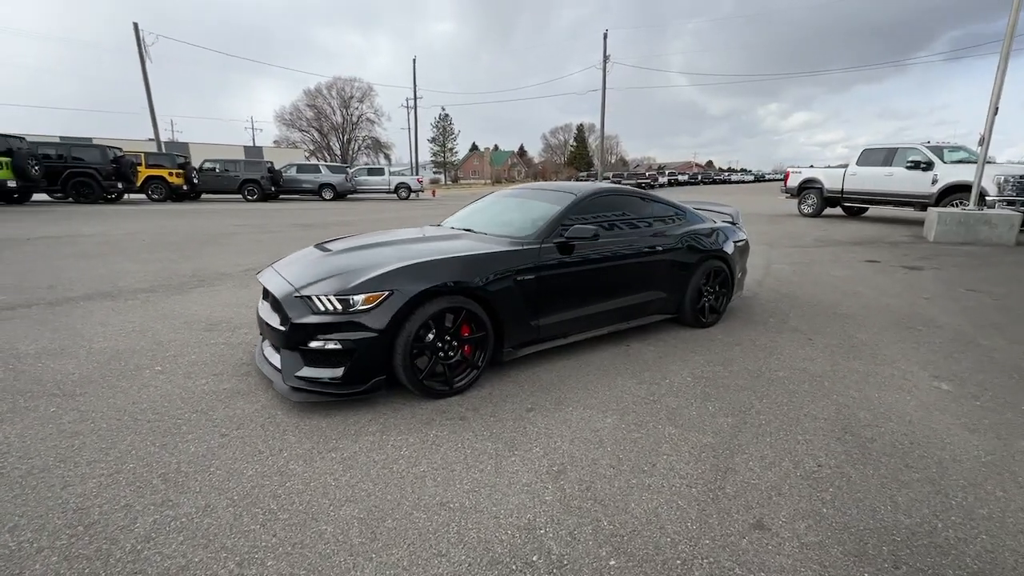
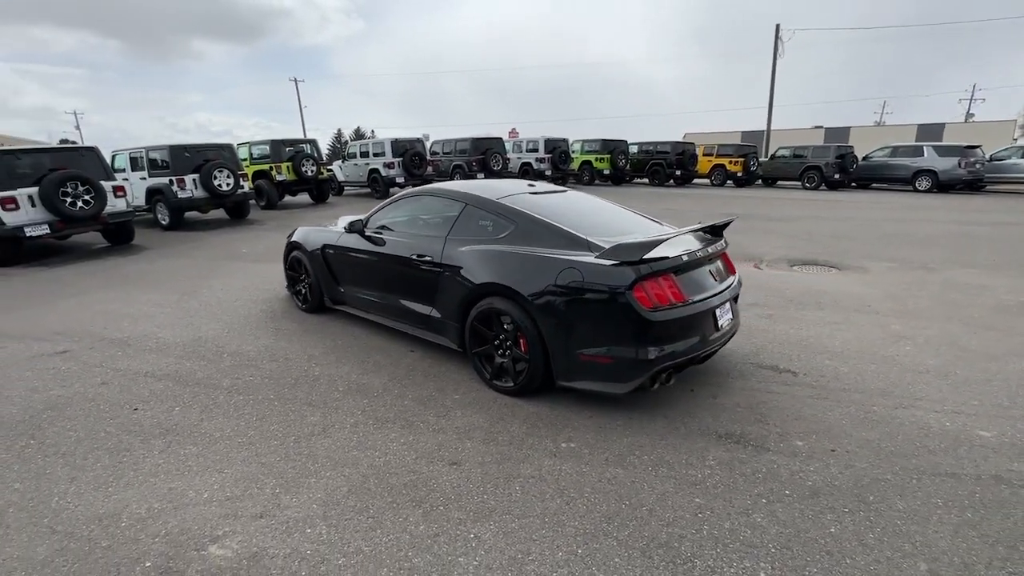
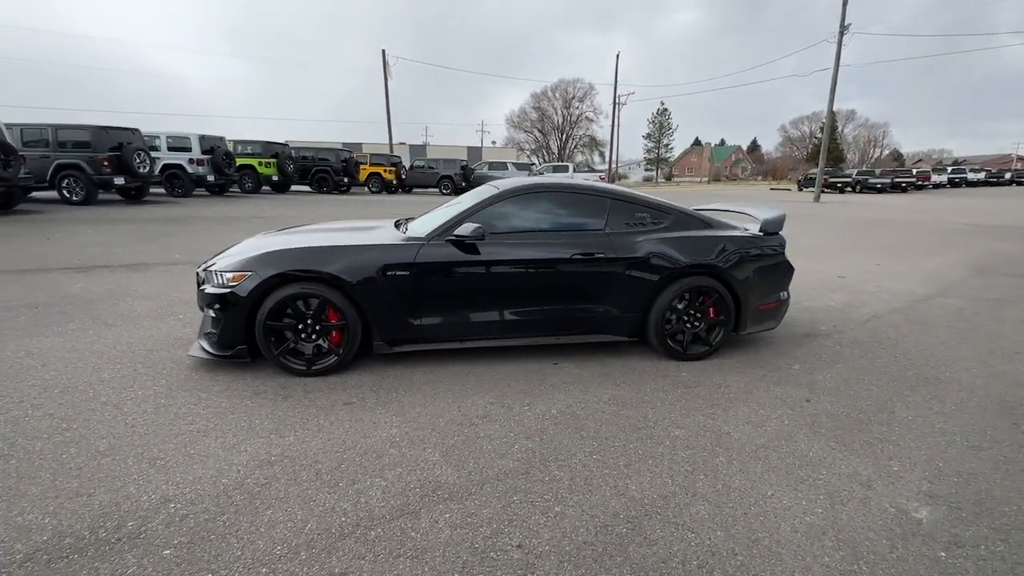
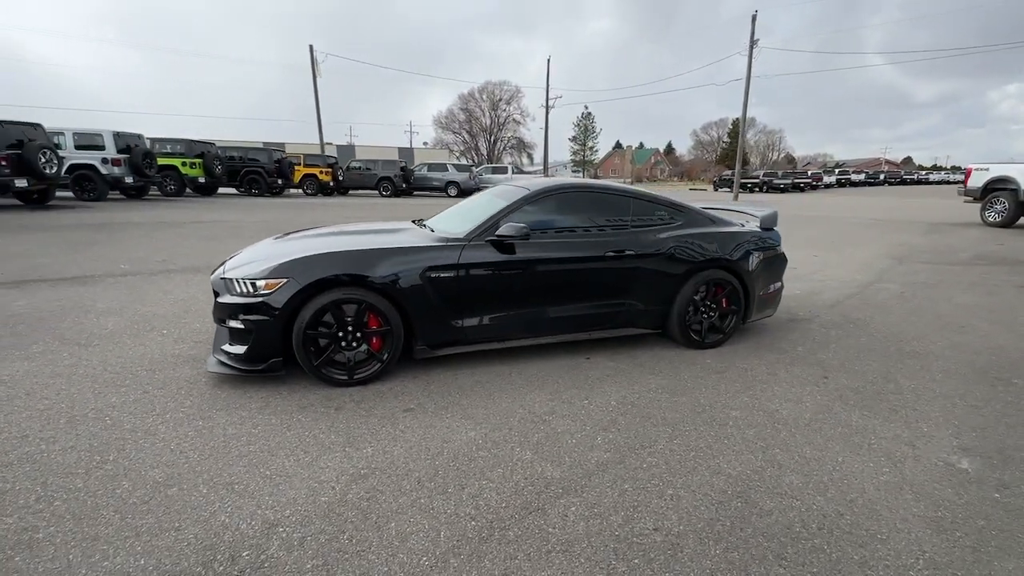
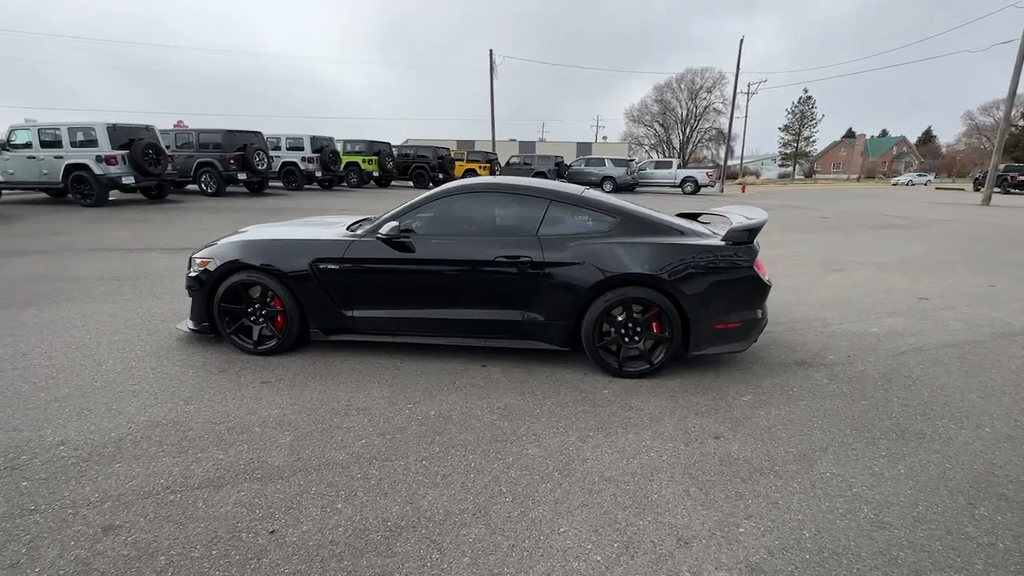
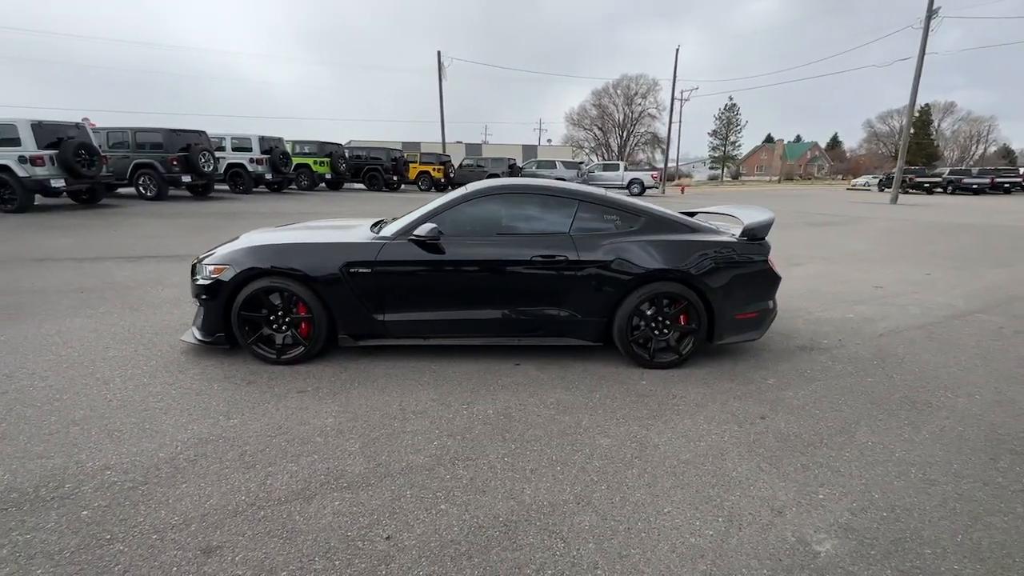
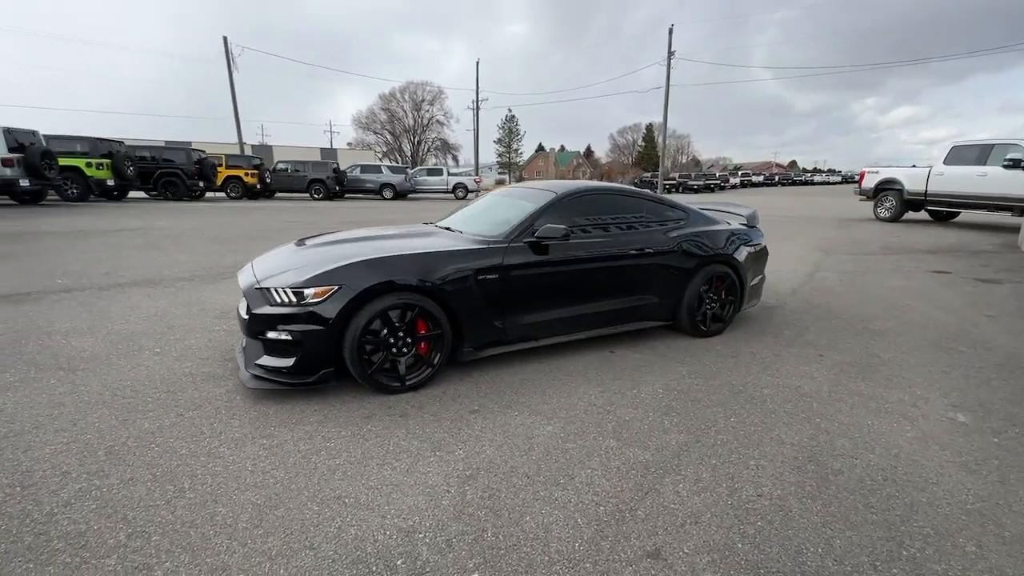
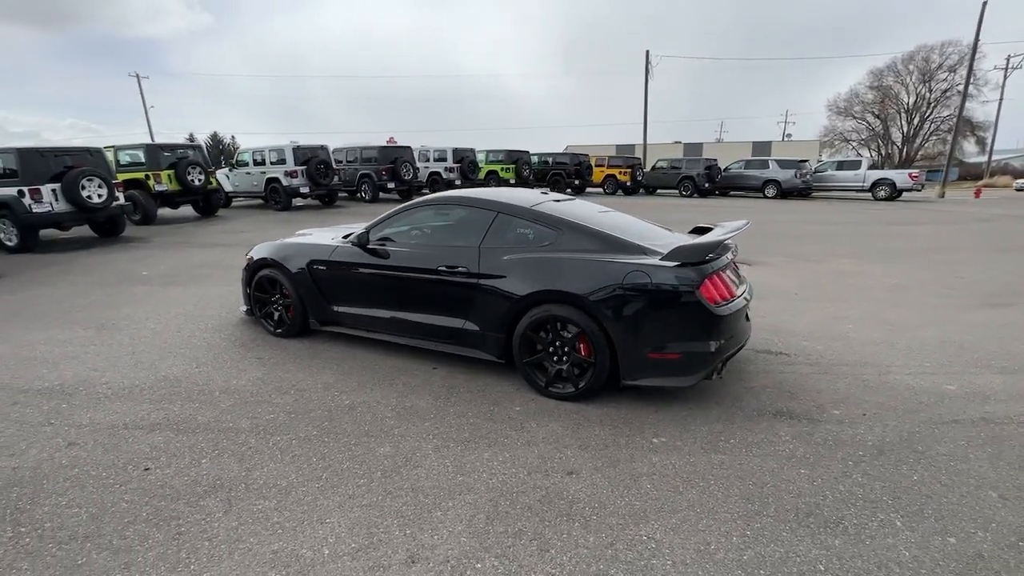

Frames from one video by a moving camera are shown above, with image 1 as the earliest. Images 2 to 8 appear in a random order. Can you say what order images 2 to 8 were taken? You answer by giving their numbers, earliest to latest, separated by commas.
7, 4, 3, 6, 5, 8, 2
